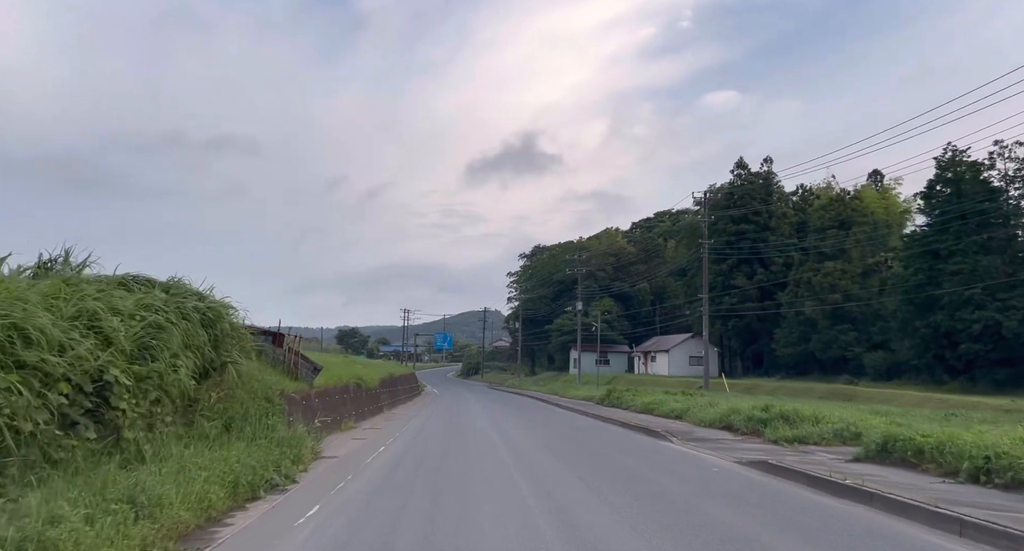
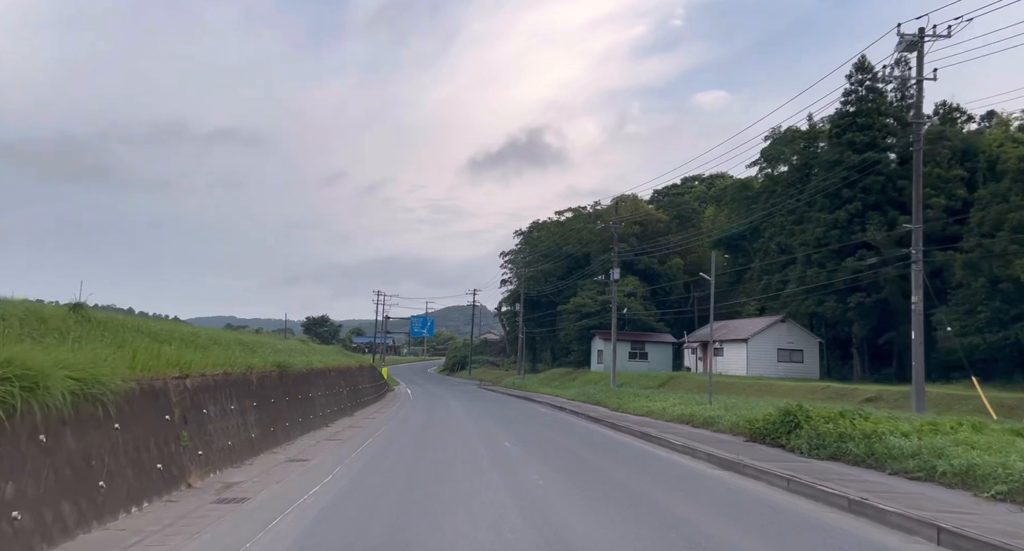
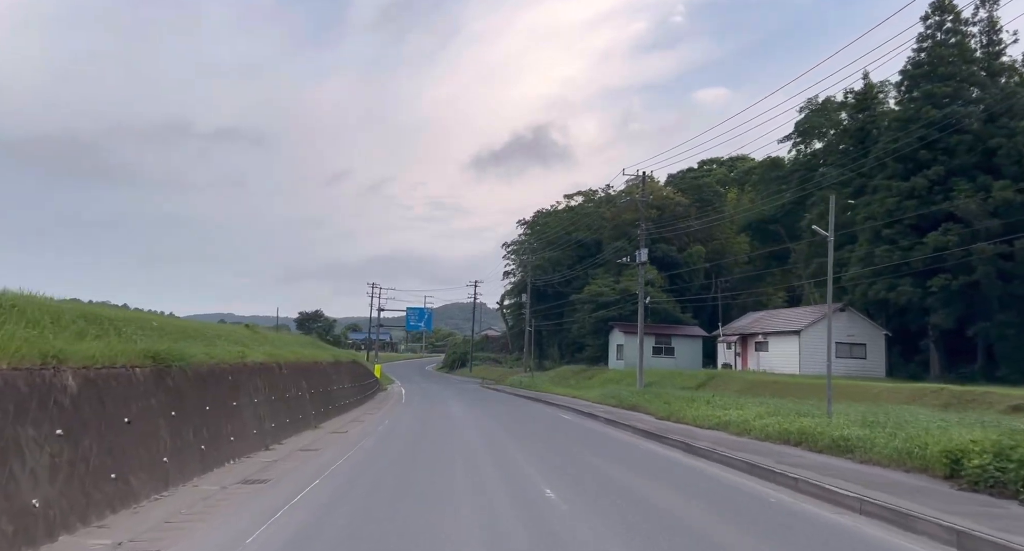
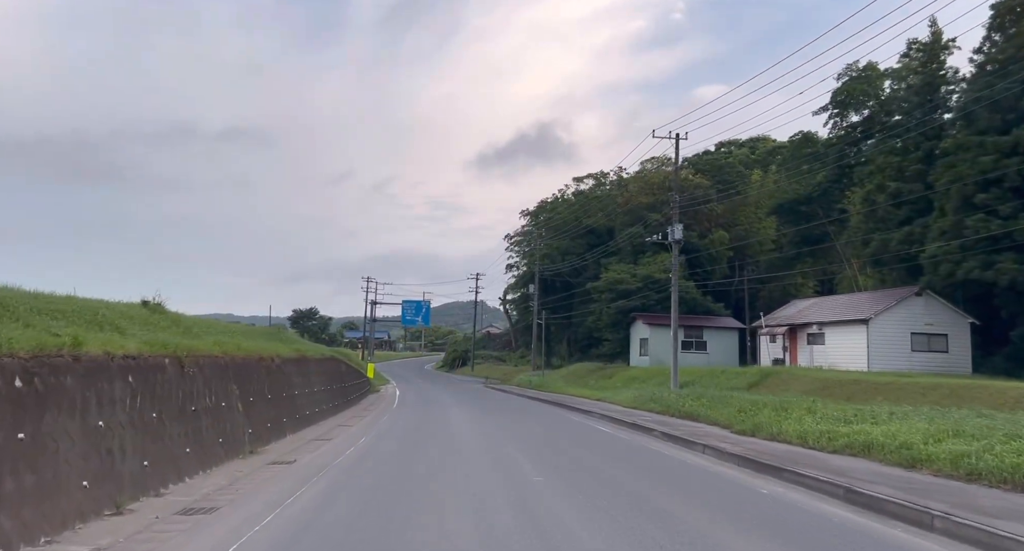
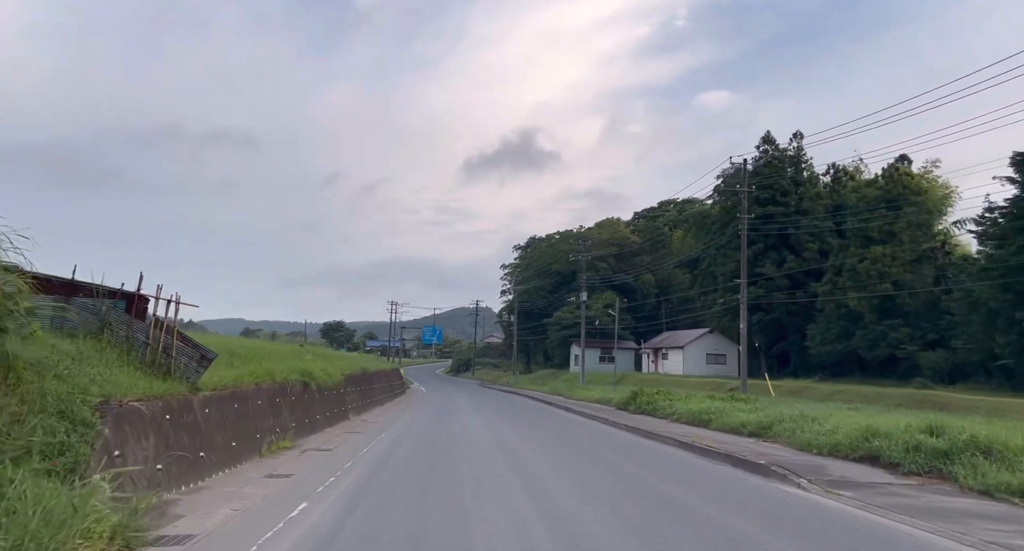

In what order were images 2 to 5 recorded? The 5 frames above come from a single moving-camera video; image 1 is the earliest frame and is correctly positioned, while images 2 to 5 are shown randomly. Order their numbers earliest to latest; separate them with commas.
5, 2, 3, 4
